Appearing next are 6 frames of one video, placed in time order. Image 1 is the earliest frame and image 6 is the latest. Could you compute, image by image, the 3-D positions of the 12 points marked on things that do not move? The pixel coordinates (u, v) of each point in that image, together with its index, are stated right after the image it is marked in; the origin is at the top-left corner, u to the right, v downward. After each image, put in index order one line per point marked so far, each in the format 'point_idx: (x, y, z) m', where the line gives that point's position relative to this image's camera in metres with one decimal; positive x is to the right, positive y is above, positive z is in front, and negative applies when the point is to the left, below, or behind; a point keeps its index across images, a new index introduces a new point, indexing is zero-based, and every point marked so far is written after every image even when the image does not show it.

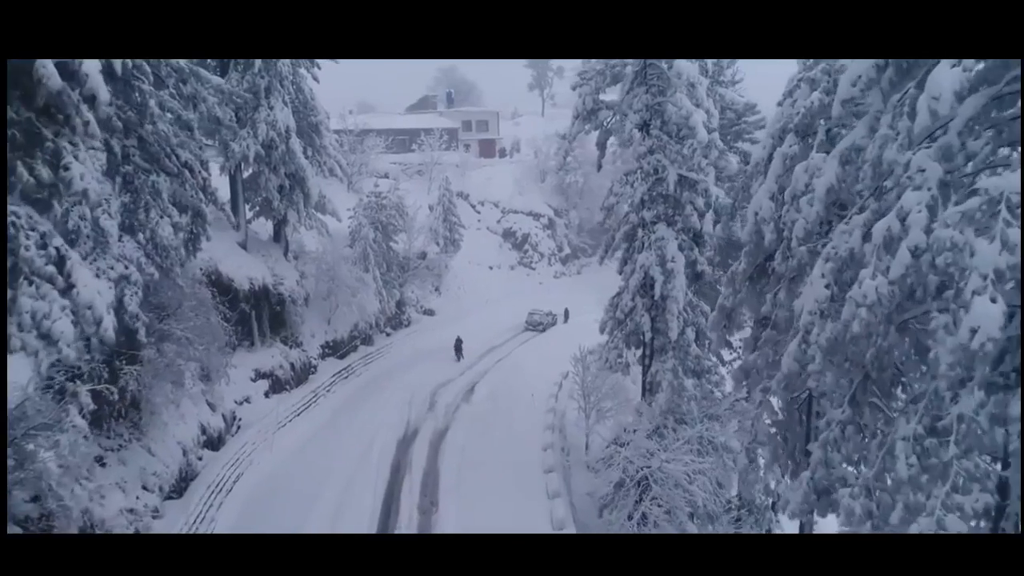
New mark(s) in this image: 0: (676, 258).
0: (+4.4, +0.8, +16.1) m
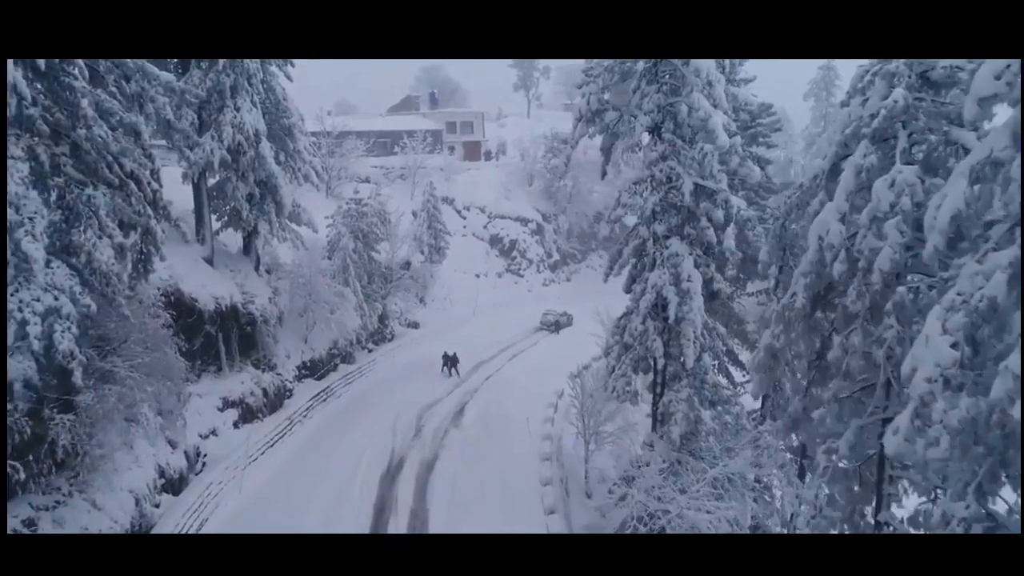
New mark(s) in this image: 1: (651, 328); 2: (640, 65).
0: (+4.3, +0.3, +14.4) m
1: (+3.5, -1.0, +15.2) m
2: (+3.1, +5.6, +14.8) m
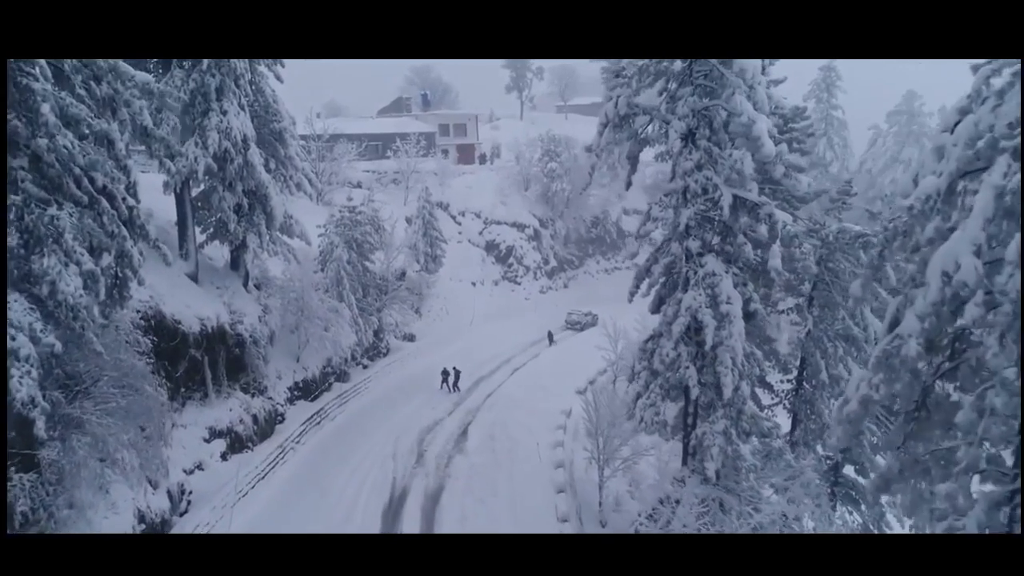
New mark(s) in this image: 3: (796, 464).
0: (+4.8, -0.2, +13.0) m
1: (+4.0, -1.5, +13.8) m
2: (+3.6, +5.0, +13.5) m
3: (+7.1, -4.4, +15.0) m
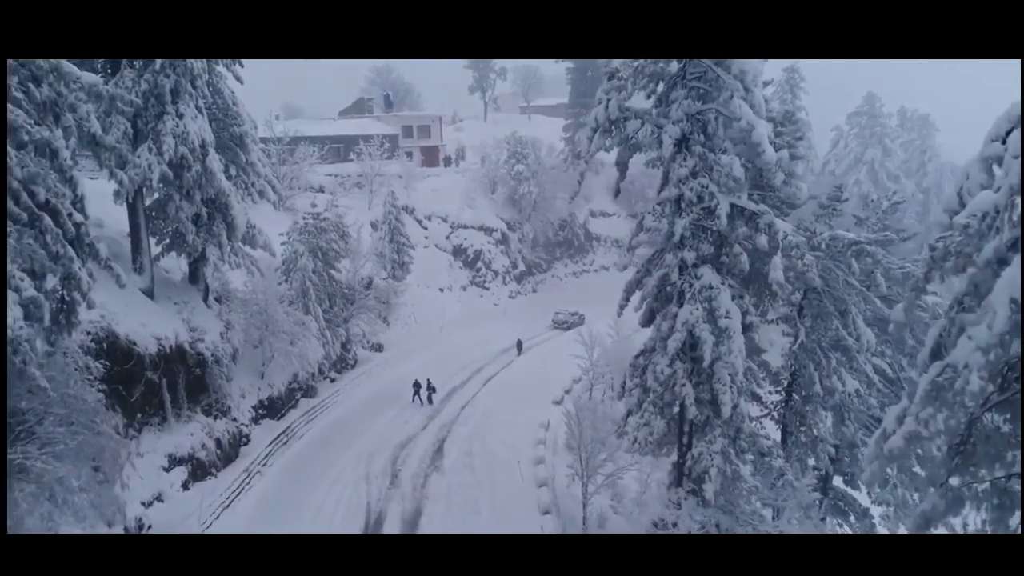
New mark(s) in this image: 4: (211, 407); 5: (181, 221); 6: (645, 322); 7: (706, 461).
0: (+4.6, -0.5, +12.6) m
1: (+3.7, -1.8, +13.3) m
2: (+3.3, +4.7, +12.9) m
3: (+6.8, -4.7, +14.7) m
4: (-9.8, -3.9, +19.6) m
5: (-10.1, +2.0, +18.4) m
6: (+3.2, -0.8, +14.4) m
7: (+4.3, -3.8, +13.4) m
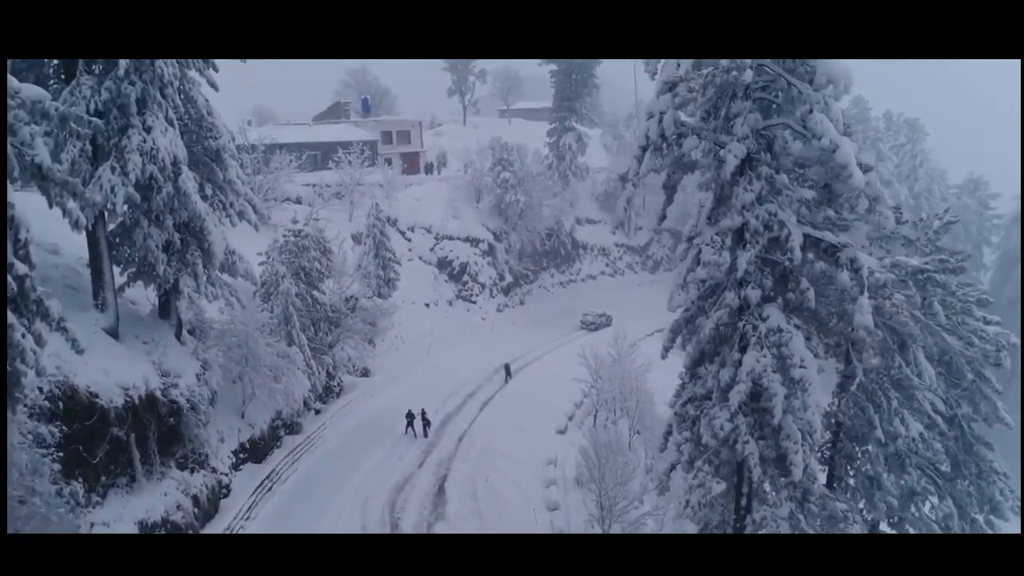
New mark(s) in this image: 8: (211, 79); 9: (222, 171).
0: (+5.3, -1.3, +10.9) m
1: (+4.5, -2.7, +11.6) m
2: (+3.9, +3.9, +11.2) m
3: (+7.5, -5.4, +13.1) m
4: (-9.3, -4.9, +17.2) m
5: (-9.7, +1.0, +16.0) m
6: (+3.9, -1.7, +12.6) m
7: (+5.1, -4.7, +11.7) m
8: (-9.5, +6.6, +19.1) m
9: (-8.8, +3.5, +18.2) m
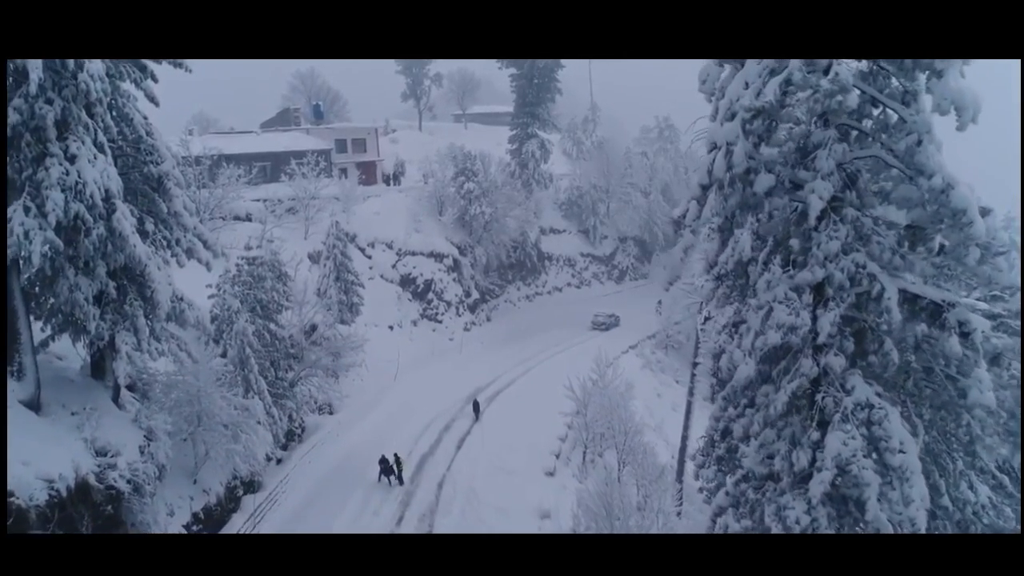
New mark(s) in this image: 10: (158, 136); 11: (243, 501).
0: (+5.9, -2.3, +9.3) m
1: (+5.0, -3.7, +9.9) m
2: (+4.4, +2.9, +9.5) m
3: (+8.0, -6.4, +11.6) m
4: (-9.1, -6.2, +14.3) m
5: (-9.5, -0.3, +13.1) m
6: (+4.3, -2.7, +10.9) m
7: (+5.7, -5.7, +10.1) m
8: (-9.7, +5.2, +16.2) m
9: (-8.9, +2.2, +15.4) m
10: (-8.8, +3.7, +15.0) m
11: (-8.8, -7.1, +19.9) m
